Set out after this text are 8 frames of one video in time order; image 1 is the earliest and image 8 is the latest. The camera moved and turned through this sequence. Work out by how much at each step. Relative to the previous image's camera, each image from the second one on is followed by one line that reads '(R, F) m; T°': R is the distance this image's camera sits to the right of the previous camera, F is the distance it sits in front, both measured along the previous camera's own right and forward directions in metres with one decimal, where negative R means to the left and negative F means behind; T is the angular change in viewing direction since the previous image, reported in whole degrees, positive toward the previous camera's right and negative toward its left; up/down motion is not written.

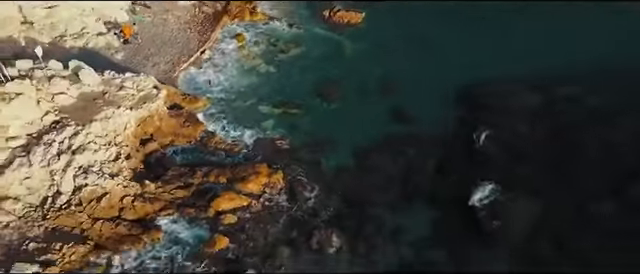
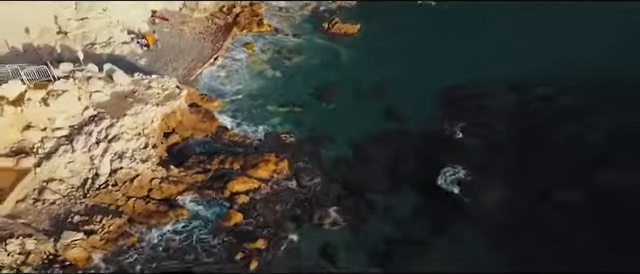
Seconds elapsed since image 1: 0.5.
(0.0, -2.4) m; 0°
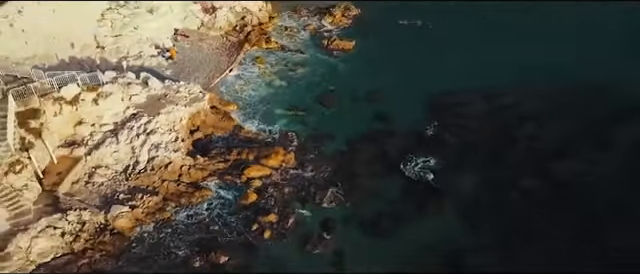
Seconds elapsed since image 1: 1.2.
(-0.1, -3.5) m; 0°
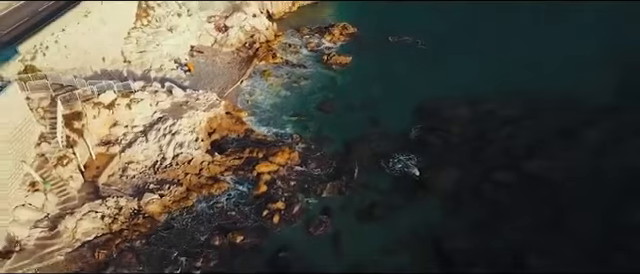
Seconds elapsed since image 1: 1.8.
(-0.1, -3.2) m; 0°
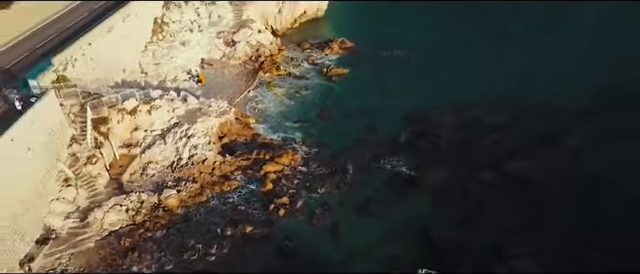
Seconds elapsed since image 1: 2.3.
(-0.1, -2.6) m; 0°
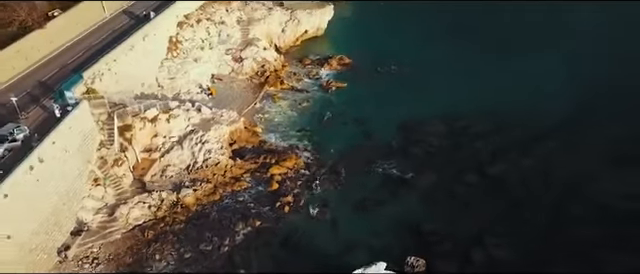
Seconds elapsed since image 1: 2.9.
(-0.1, -3.0) m; 0°
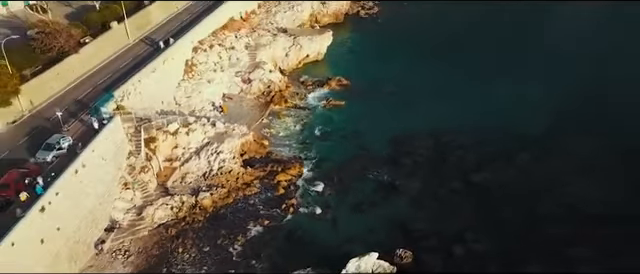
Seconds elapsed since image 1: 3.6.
(-0.1, -3.9) m; 0°
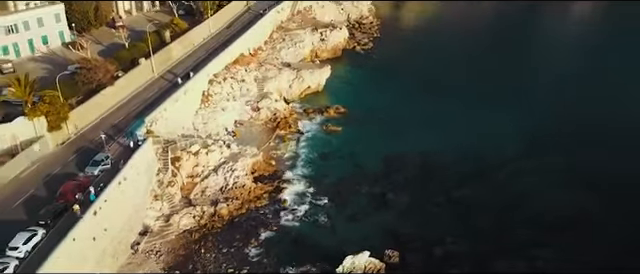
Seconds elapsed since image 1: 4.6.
(-0.1, -5.5) m; 0°
